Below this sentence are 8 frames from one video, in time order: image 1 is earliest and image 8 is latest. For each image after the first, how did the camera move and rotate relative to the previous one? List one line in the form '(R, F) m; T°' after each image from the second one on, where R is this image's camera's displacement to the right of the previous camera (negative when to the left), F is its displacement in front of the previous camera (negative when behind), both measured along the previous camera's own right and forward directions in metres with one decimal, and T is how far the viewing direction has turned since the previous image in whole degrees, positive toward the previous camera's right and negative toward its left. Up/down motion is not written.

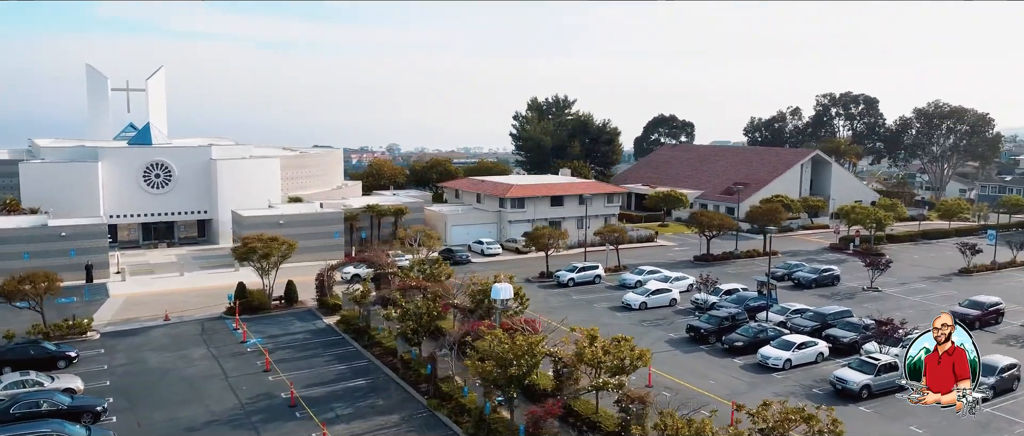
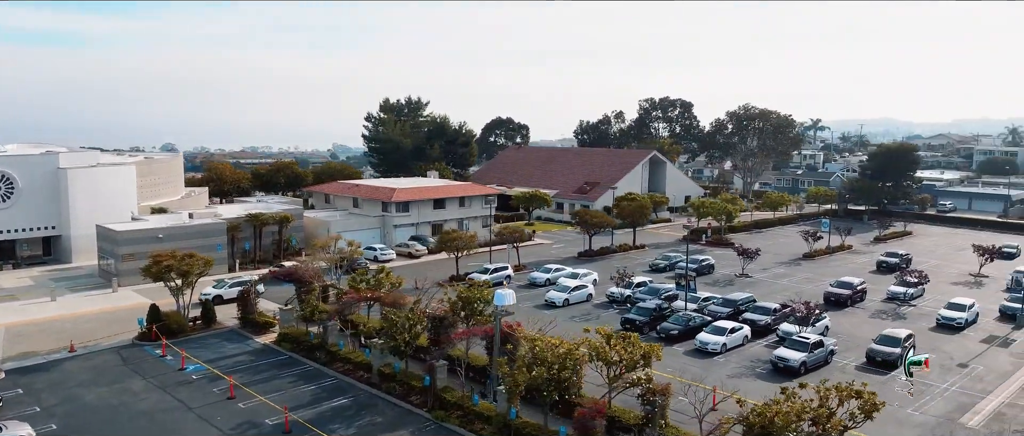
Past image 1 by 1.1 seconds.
(-4.9, +0.4) m; +16°
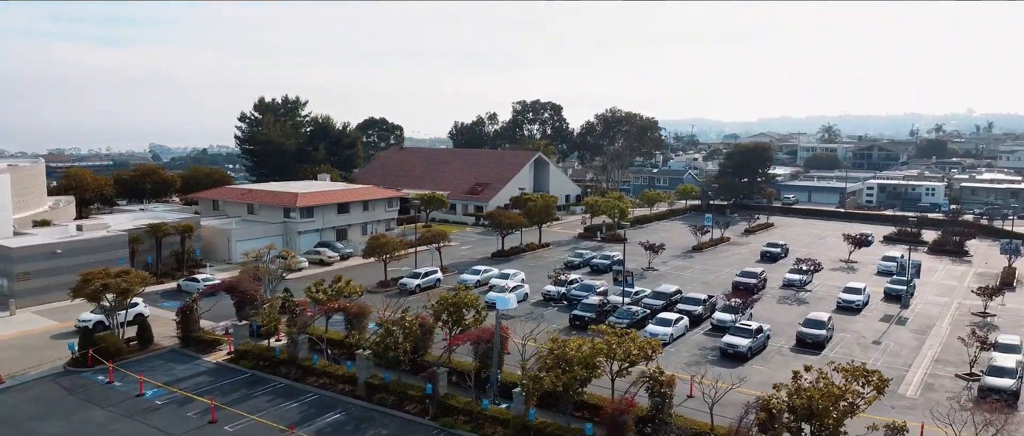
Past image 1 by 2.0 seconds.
(-4.0, +0.2) m; +12°
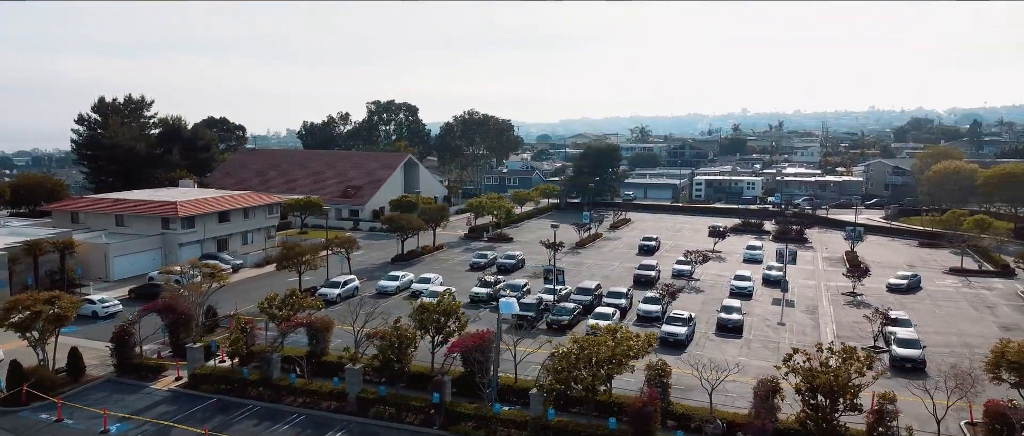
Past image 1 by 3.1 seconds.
(-4.6, +0.3) m; +14°
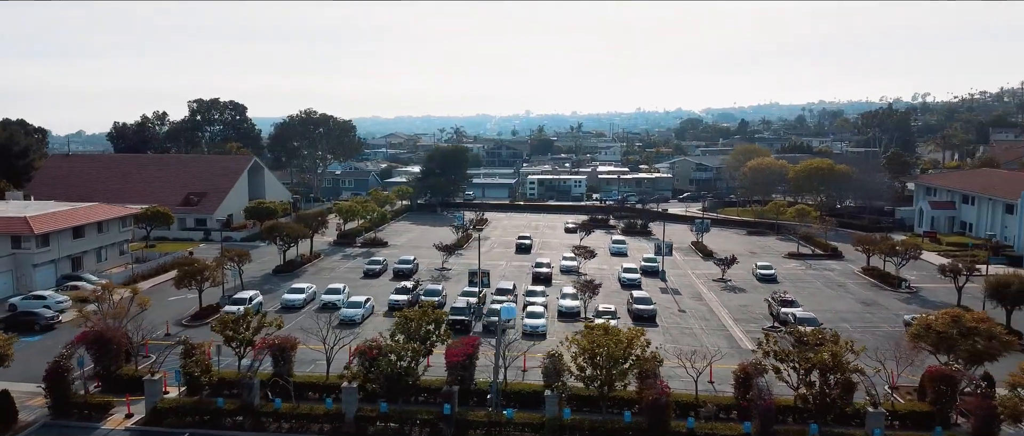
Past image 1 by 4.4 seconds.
(-5.1, +0.6) m; +16°
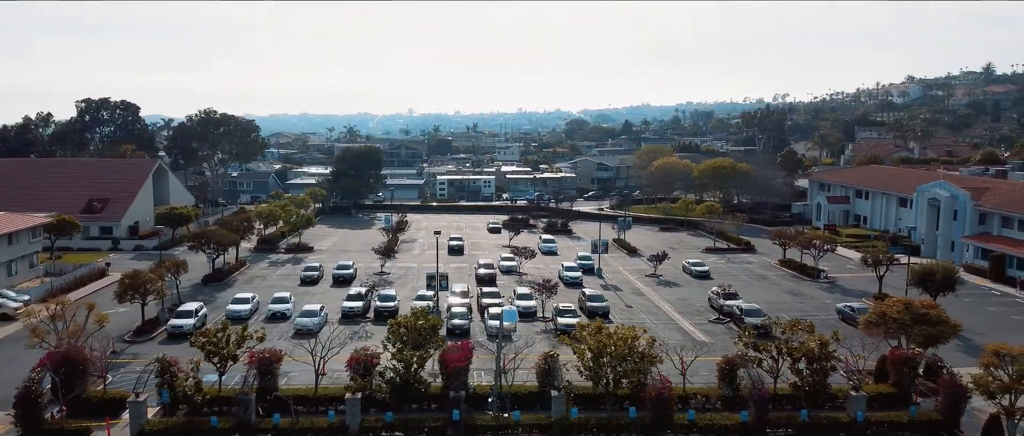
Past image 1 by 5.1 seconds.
(-2.9, +0.2) m; +9°
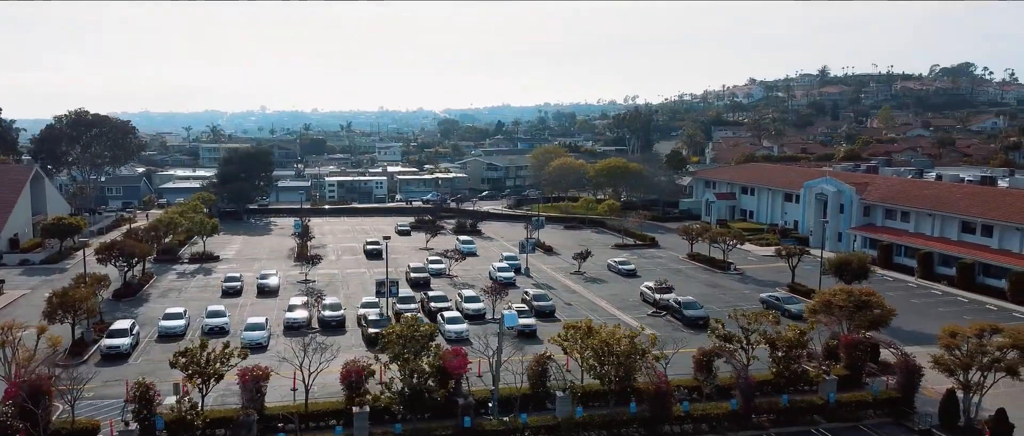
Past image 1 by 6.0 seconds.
(-3.4, +0.2) m; +10°
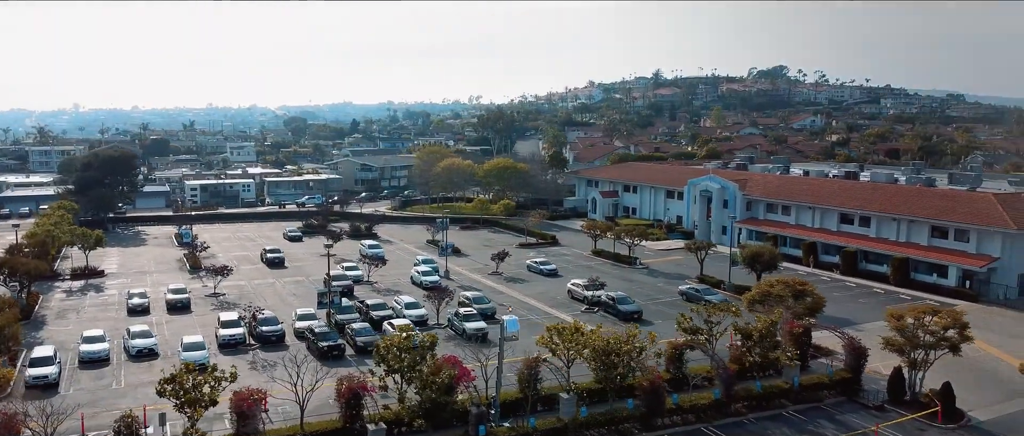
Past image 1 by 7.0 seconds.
(-3.8, +0.4) m; +12°
